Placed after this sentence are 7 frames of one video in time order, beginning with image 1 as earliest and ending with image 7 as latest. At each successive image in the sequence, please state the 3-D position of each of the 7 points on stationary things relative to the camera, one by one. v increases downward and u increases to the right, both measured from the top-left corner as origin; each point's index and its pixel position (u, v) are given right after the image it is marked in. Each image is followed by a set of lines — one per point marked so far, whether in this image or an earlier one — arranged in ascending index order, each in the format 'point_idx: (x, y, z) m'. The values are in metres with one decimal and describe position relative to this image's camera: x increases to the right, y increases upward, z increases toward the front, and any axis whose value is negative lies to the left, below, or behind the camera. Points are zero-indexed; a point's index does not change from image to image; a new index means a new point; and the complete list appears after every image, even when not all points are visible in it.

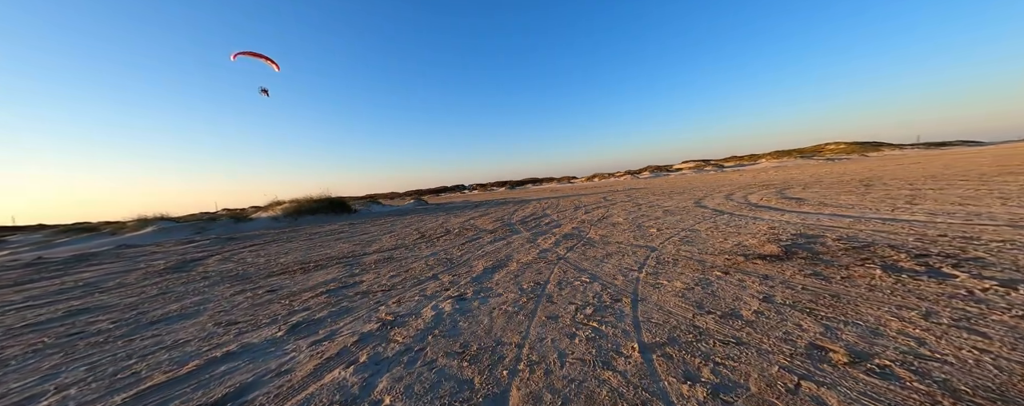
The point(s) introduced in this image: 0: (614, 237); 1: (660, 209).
0: (+2.8, -1.0, +7.1) m
1: (+6.3, -0.3, +11.2) m
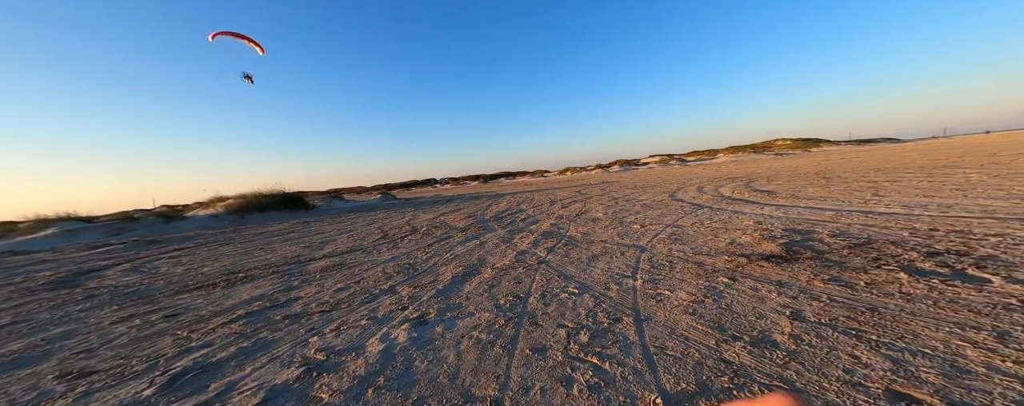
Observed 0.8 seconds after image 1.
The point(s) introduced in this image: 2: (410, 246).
0: (+2.1, -0.8, +6.6) m
1: (+5.2, 0.0, +10.9) m
2: (-3.1, -1.3, +8.0) m
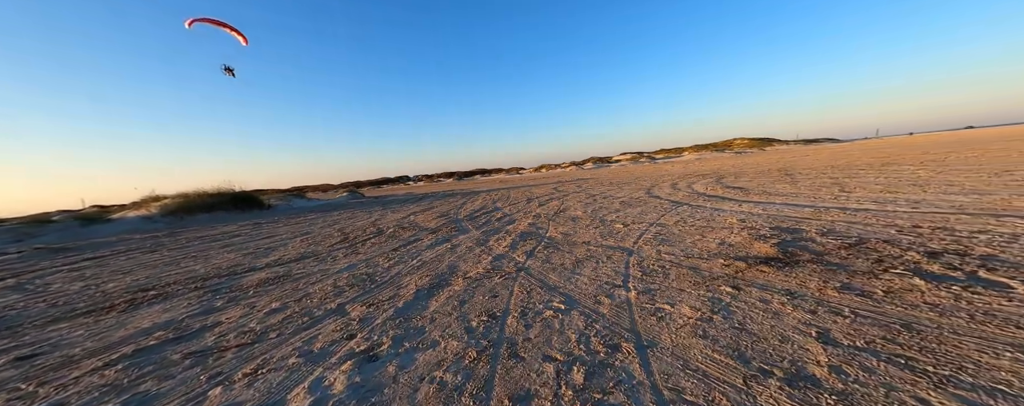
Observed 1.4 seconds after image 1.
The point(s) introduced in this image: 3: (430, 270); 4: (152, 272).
0: (+1.6, -0.8, +6.1) m
1: (+4.3, +0.1, +10.7) m
2: (-3.7, -1.3, +7.1) m
3: (-1.6, -1.3, +5.0) m
4: (-10.1, -1.9, +7.4) m
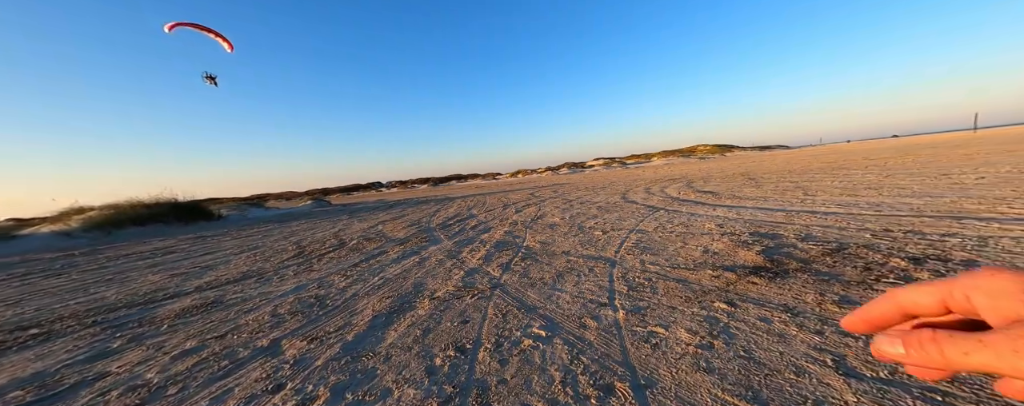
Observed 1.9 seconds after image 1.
0: (+1.0, -0.9, +5.8) m
1: (+3.3, -0.1, +10.6) m
2: (-4.3, -1.5, +6.3) m
3: (-2.0, -1.4, +4.4) m
4: (-10.7, -2.3, +6.1) m
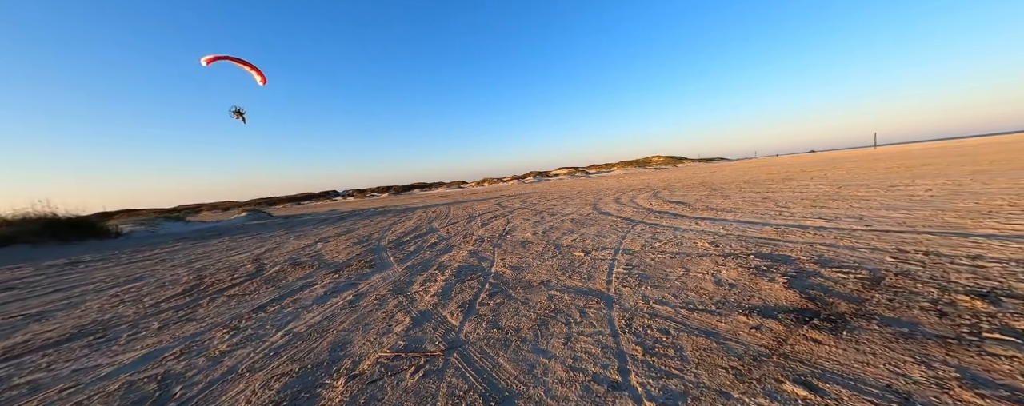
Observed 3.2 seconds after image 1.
0: (+0.4, -1.2, +4.7) m
1: (+2.0, -0.6, +9.8) m
2: (-5.0, -1.9, +4.5) m
3: (-2.4, -1.7, +3.0) m
4: (-11.3, -2.6, +3.5) m
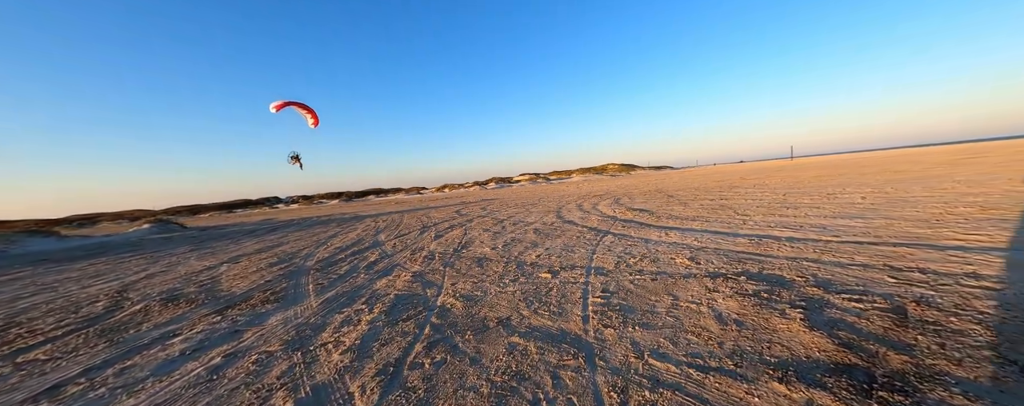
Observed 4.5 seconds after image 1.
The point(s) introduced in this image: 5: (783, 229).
0: (-0.3, -1.4, +3.7) m
1: (+0.6, -0.9, +9.0) m
2: (-5.6, -2.1, +2.7) m
3: (-2.8, -1.9, +1.6) m
4: (-11.7, -2.9, +0.8) m
5: (+5.6, -0.5, +5.5) m
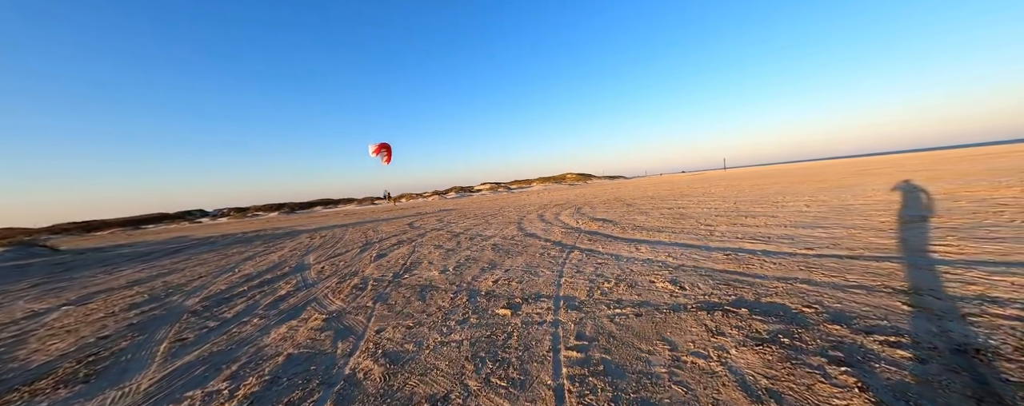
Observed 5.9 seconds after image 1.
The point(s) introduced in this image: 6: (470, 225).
0: (-0.9, -1.6, +2.6) m
1: (-0.7, -1.2, +8.0) m
2: (-5.9, -2.3, +0.8) m
3: (-3.1, -2.0, +0.1) m
4: (-11.7, -3.1, -2.0) m
5: (+4.7, -0.7, +5.2) m
6: (-2.1, -1.1, +13.0) m
